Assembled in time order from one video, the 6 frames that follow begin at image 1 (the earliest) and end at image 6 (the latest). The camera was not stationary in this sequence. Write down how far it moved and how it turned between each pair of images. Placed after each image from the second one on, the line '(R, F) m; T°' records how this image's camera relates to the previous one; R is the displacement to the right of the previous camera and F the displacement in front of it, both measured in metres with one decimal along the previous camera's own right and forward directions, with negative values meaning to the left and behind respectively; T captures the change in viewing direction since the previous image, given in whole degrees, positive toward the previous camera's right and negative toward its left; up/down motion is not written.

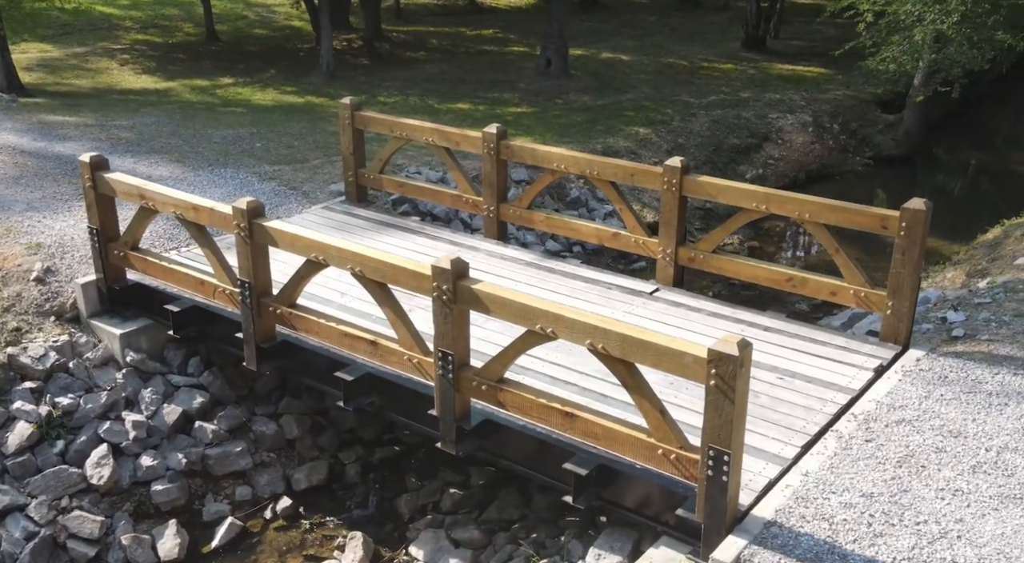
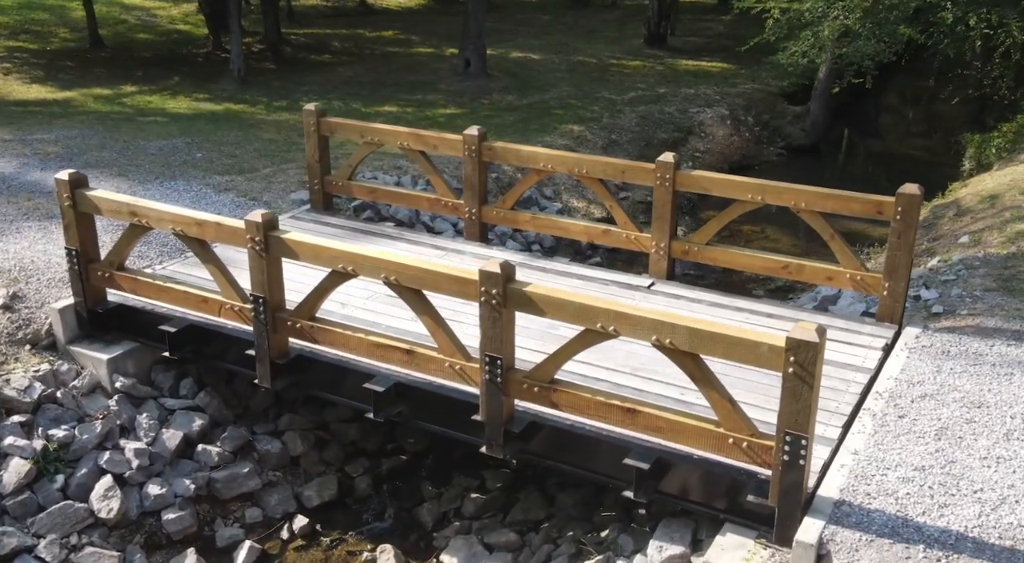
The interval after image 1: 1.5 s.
(-0.9, +0.1) m; +8°
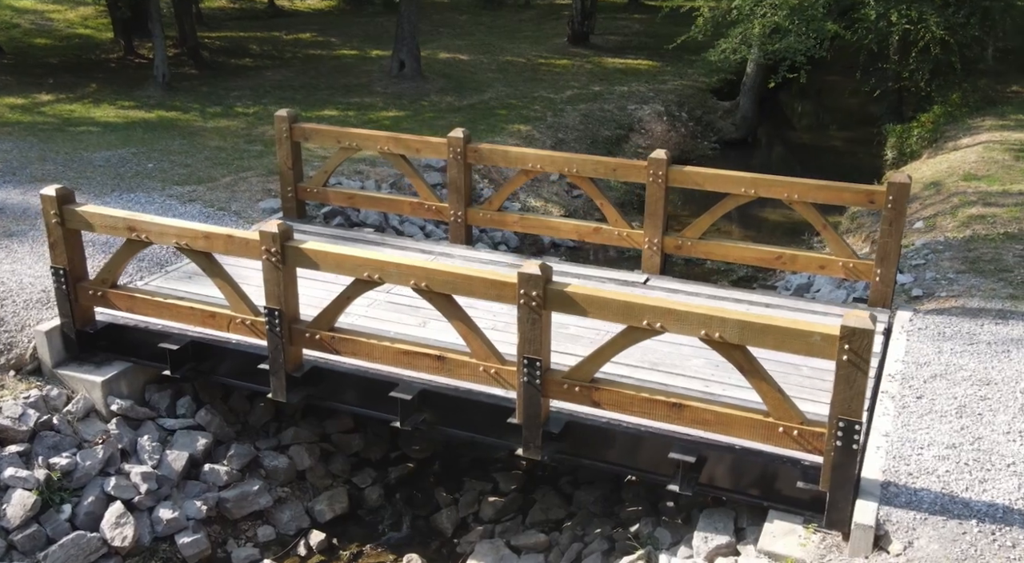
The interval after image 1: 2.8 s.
(-0.7, 0.0) m; +6°
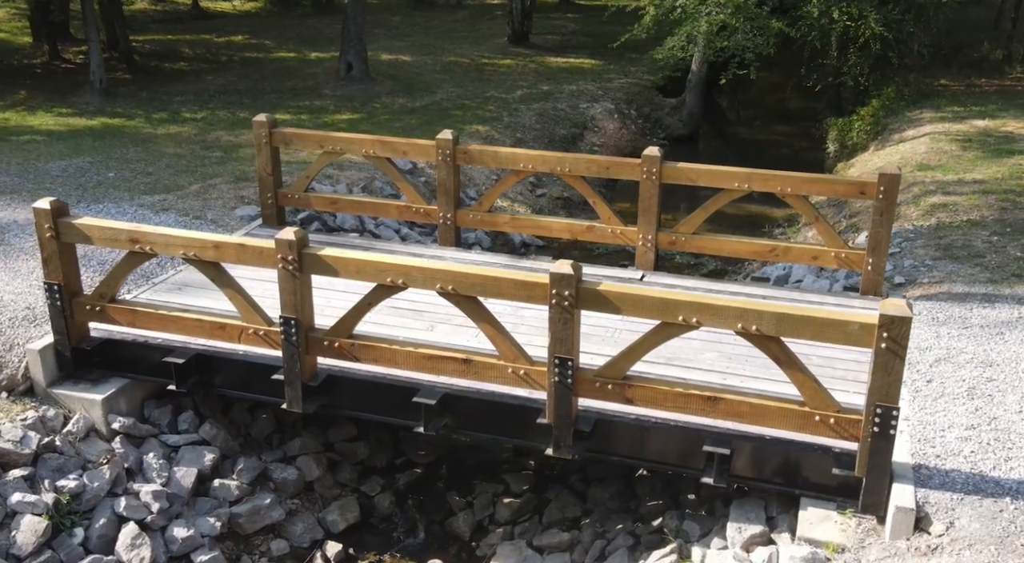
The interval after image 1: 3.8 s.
(-0.6, 0.0) m; +5°
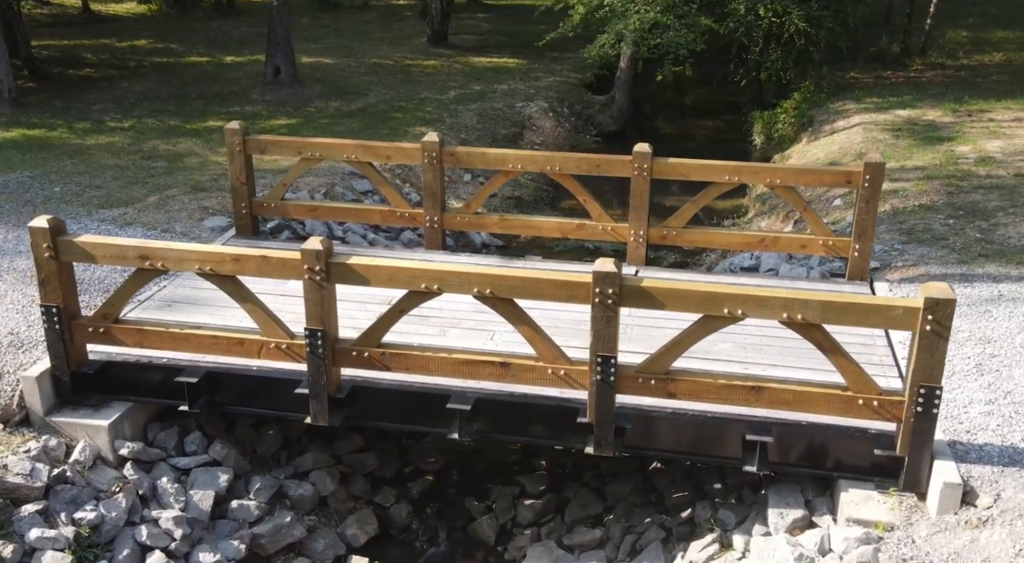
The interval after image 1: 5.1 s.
(-0.8, +0.1) m; +6°
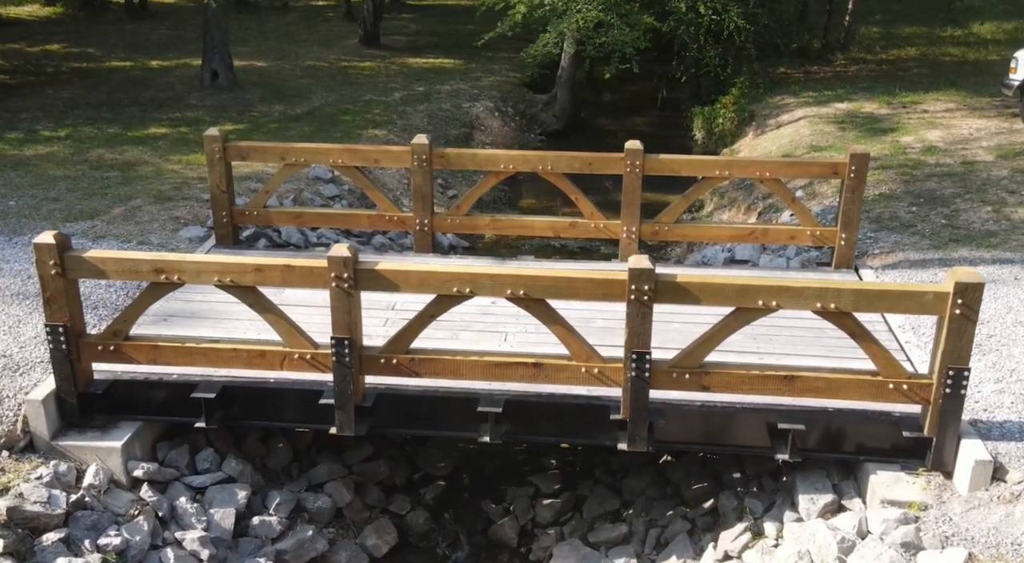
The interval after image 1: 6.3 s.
(-0.7, +0.1) m; +5°
